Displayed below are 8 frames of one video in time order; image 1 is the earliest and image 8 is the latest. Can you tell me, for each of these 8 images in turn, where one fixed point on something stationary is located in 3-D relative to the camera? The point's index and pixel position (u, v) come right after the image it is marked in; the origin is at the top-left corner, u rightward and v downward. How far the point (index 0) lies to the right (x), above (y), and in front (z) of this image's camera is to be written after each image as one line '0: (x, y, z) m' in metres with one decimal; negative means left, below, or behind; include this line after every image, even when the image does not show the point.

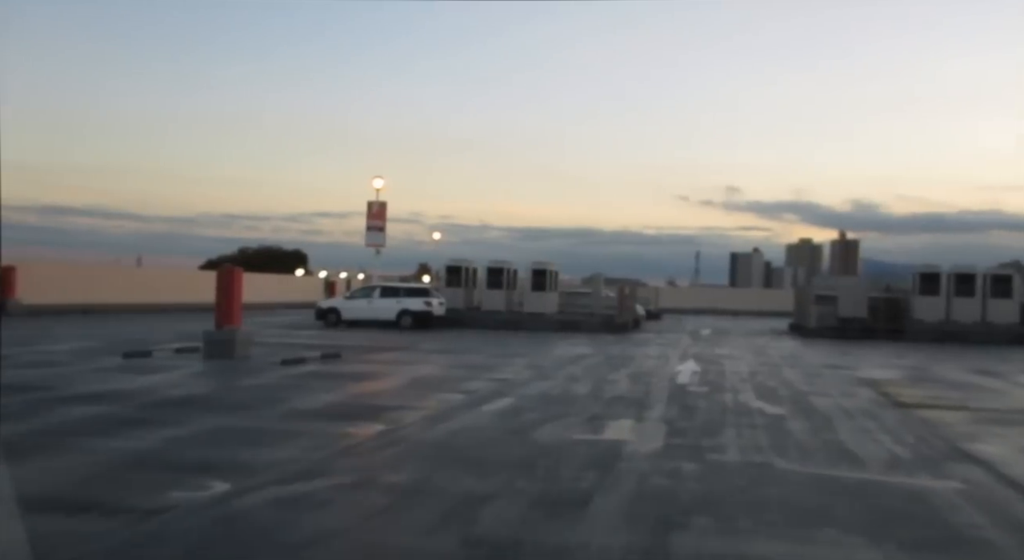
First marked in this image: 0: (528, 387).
0: (+0.3, -2.1, +16.4) m
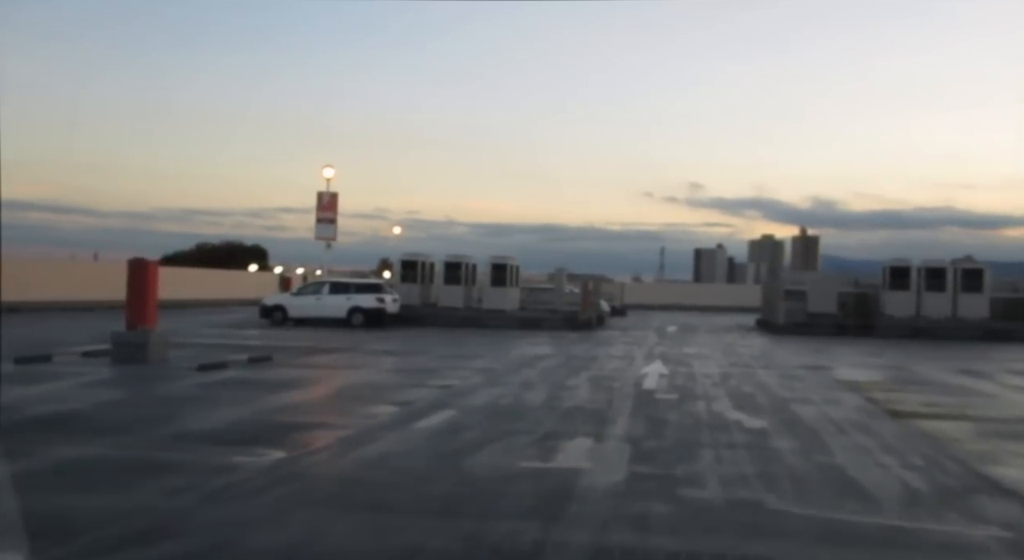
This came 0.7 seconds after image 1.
0: (-0.6, -2.0, +14.4) m
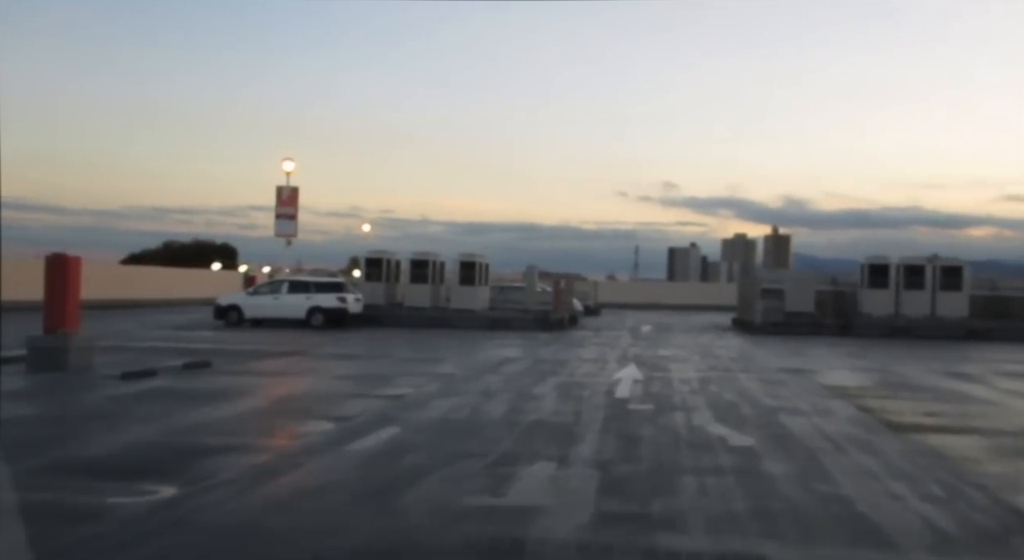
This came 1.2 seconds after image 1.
0: (-1.3, -2.0, +12.8) m
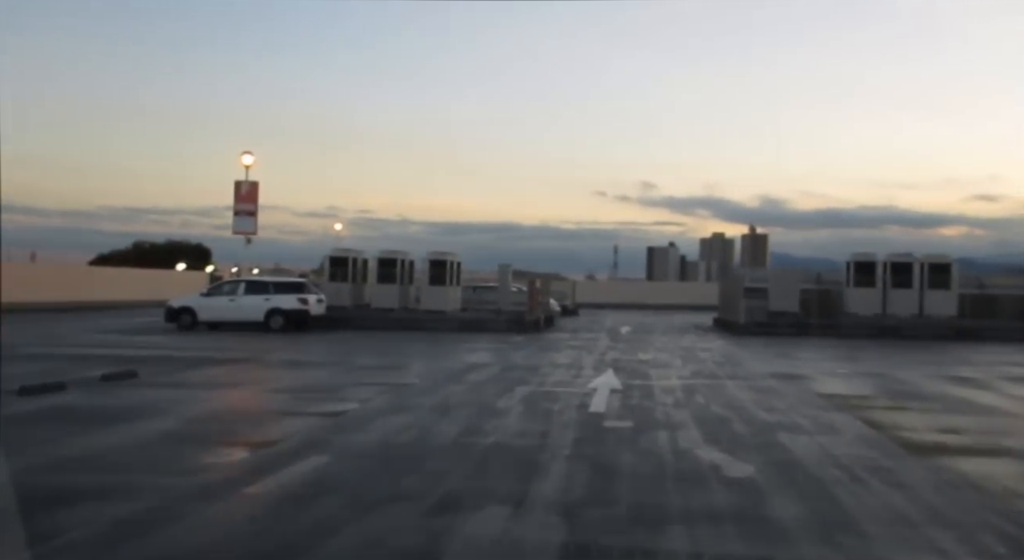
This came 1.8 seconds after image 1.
0: (-1.9, -1.9, +11.0) m
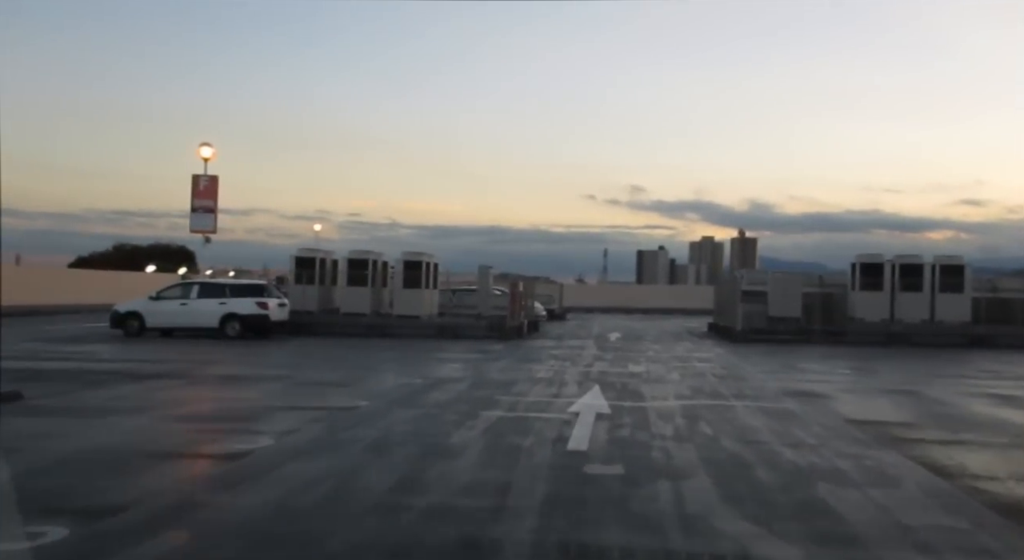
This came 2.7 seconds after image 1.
0: (-2.4, -1.9, +8.2) m
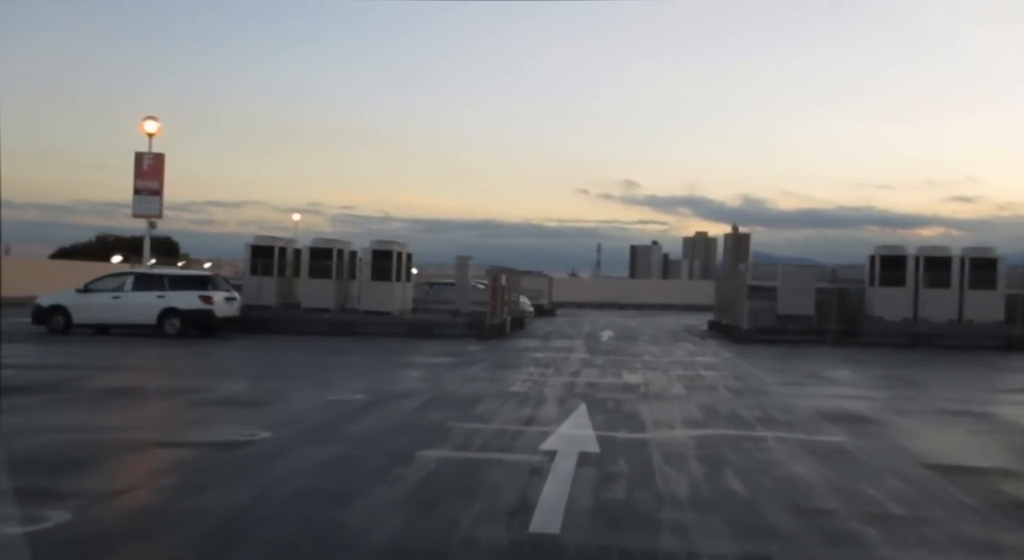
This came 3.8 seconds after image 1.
0: (-2.9, -1.8, +4.5) m
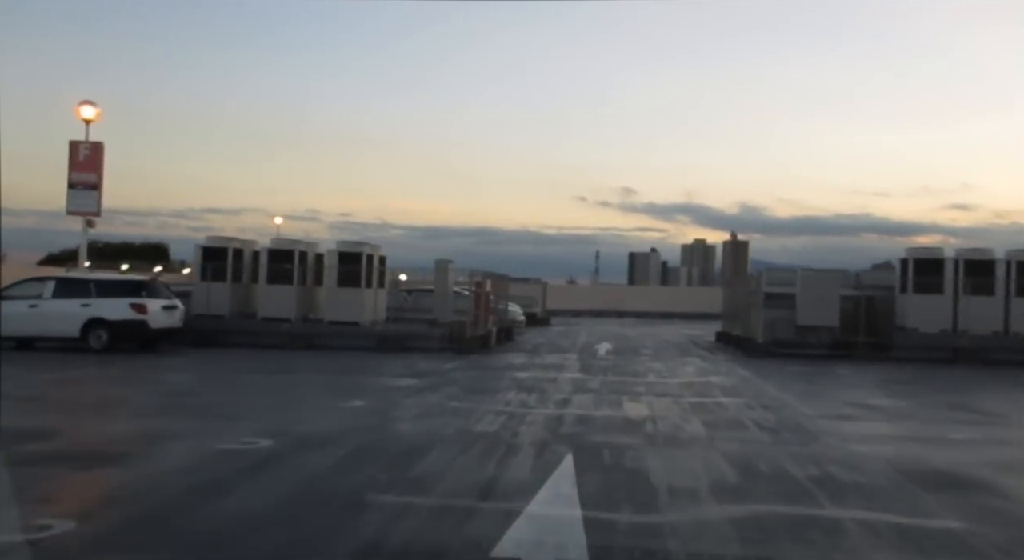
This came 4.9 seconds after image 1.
0: (-3.3, -1.8, +0.8) m
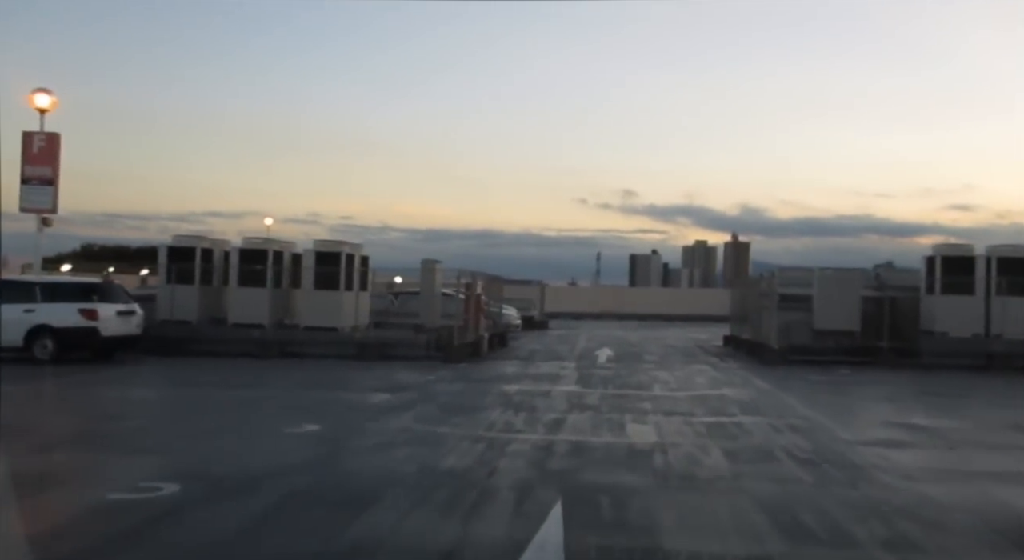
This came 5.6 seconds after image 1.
0: (-3.6, -1.8, -1.4) m
